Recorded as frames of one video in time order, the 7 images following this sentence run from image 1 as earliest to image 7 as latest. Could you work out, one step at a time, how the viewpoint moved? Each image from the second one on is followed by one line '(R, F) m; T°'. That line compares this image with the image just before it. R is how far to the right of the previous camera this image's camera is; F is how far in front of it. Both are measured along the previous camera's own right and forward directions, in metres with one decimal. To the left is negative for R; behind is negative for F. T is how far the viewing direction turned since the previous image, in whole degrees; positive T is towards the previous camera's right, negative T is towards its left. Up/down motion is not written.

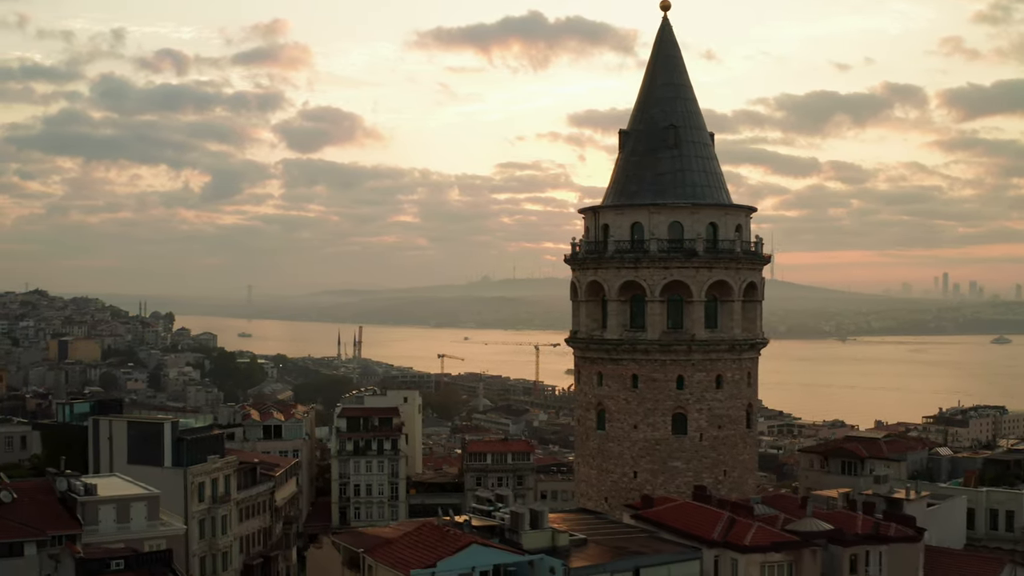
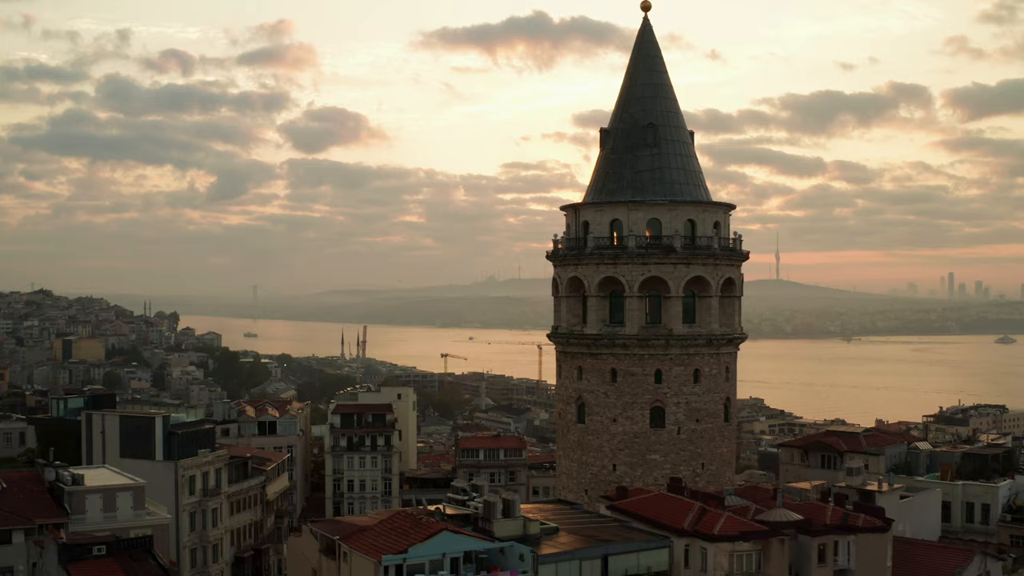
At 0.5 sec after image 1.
(+0.3, -0.3) m; 0°
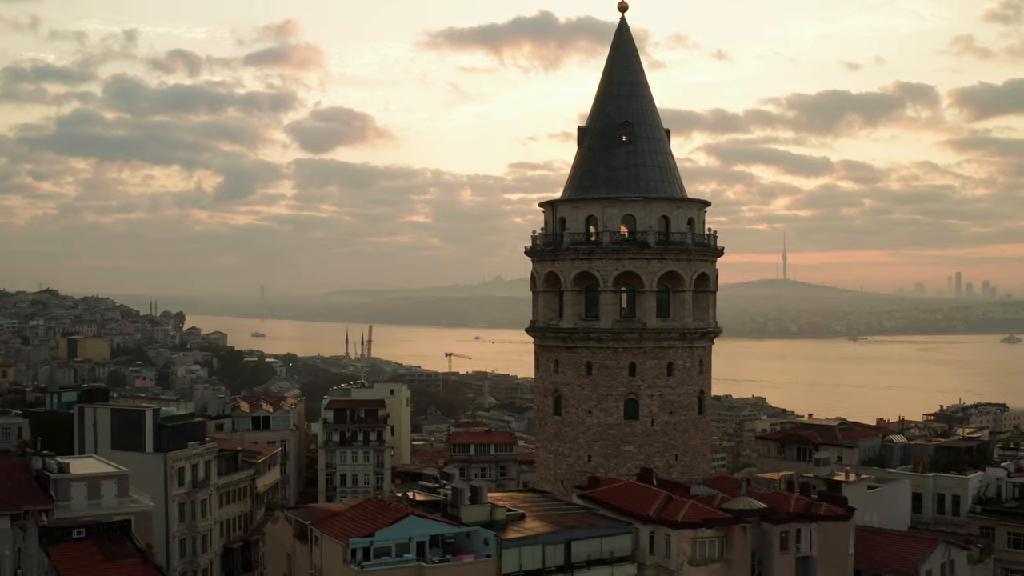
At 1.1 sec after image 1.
(+0.4, -0.3) m; 0°
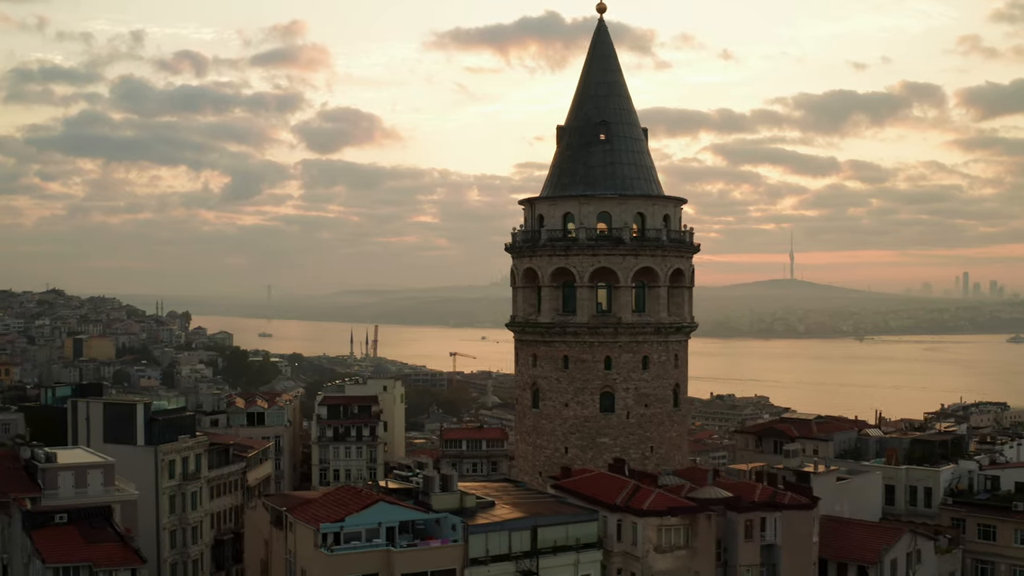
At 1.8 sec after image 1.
(+0.4, -0.3) m; 0°
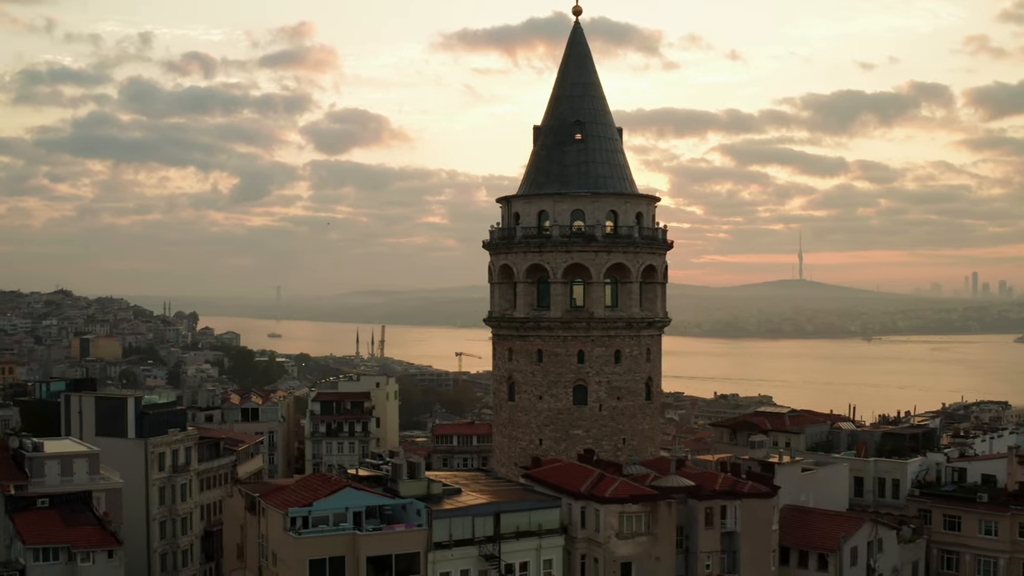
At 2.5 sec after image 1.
(+0.5, -0.4) m; 0°
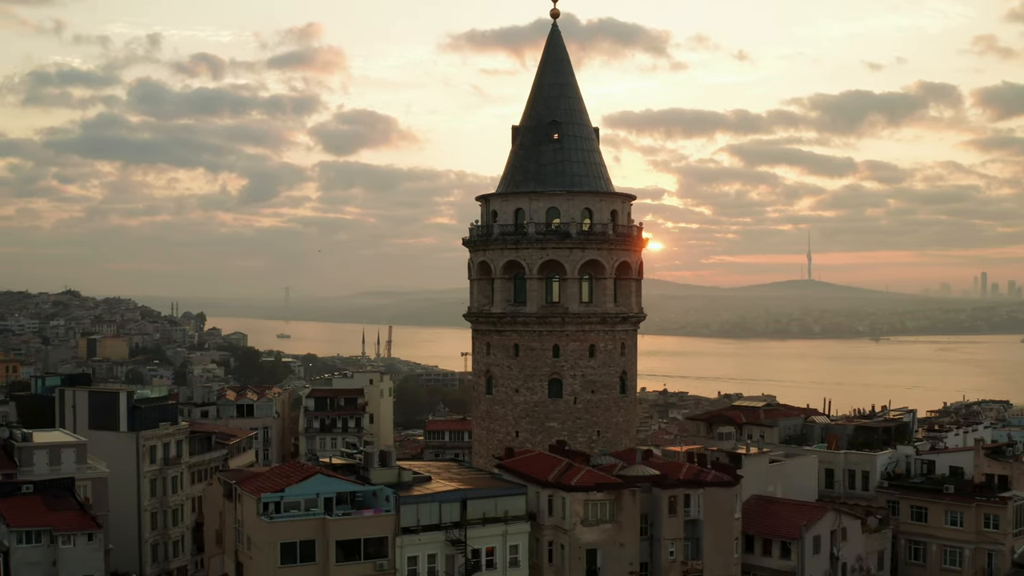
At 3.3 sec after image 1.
(+0.5, -0.4) m; 0°
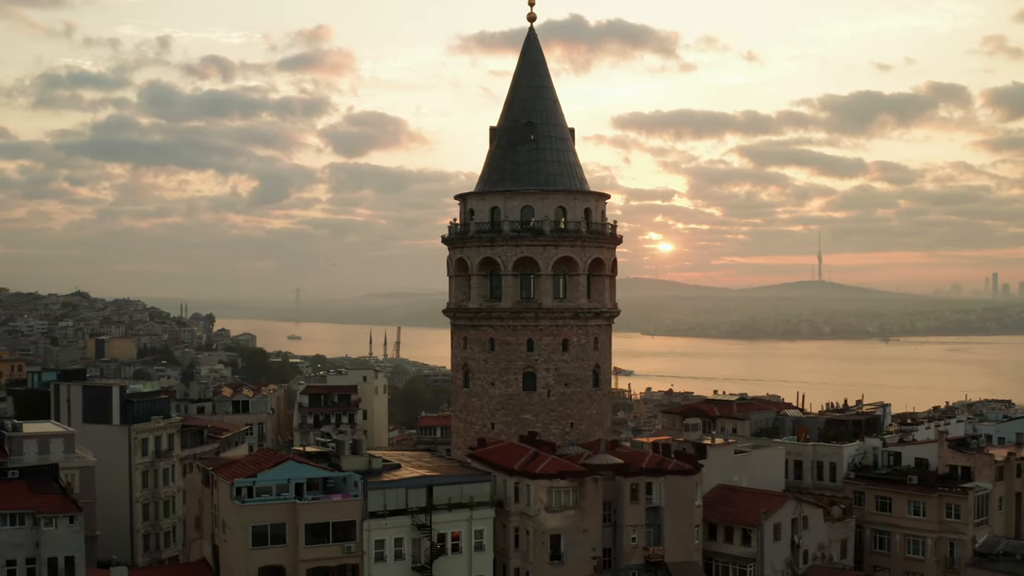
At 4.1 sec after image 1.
(+0.5, -0.5) m; -1°
